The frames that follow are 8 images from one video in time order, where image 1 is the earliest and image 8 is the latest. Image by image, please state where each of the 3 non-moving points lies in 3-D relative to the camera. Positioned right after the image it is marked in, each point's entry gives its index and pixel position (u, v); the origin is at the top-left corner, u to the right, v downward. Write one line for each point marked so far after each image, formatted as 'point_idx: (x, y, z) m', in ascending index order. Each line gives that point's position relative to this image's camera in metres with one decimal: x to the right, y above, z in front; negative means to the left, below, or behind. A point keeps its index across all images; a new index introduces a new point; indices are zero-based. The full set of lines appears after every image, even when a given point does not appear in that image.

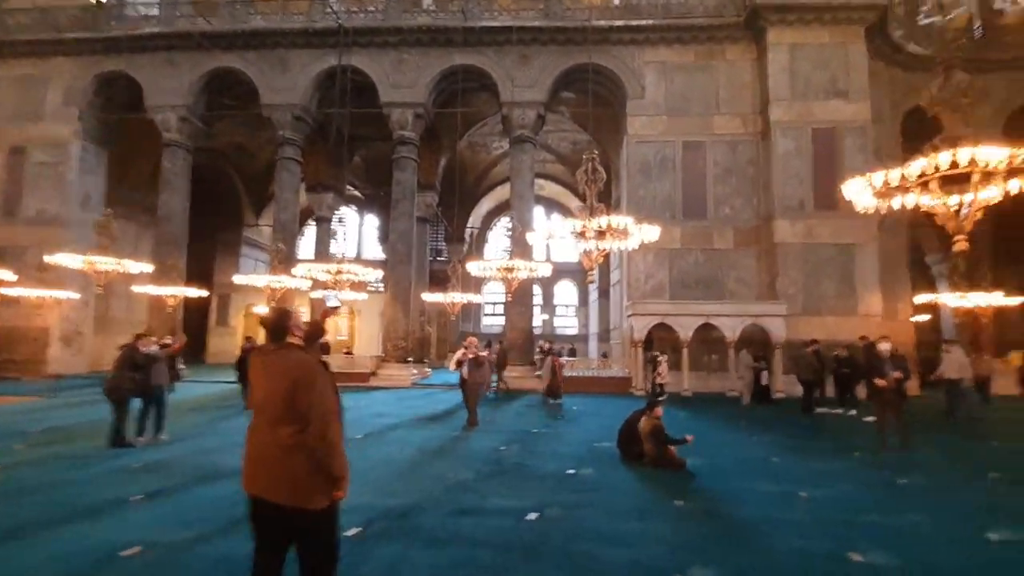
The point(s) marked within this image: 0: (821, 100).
0: (+7.7, +4.7, +12.9) m
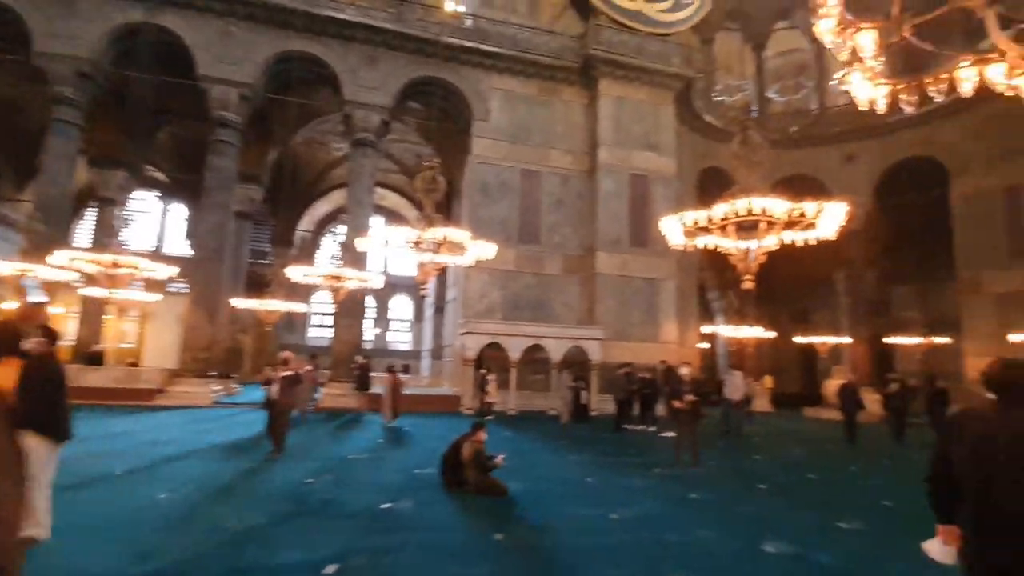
0: (+3.6, +3.9, +14.6) m
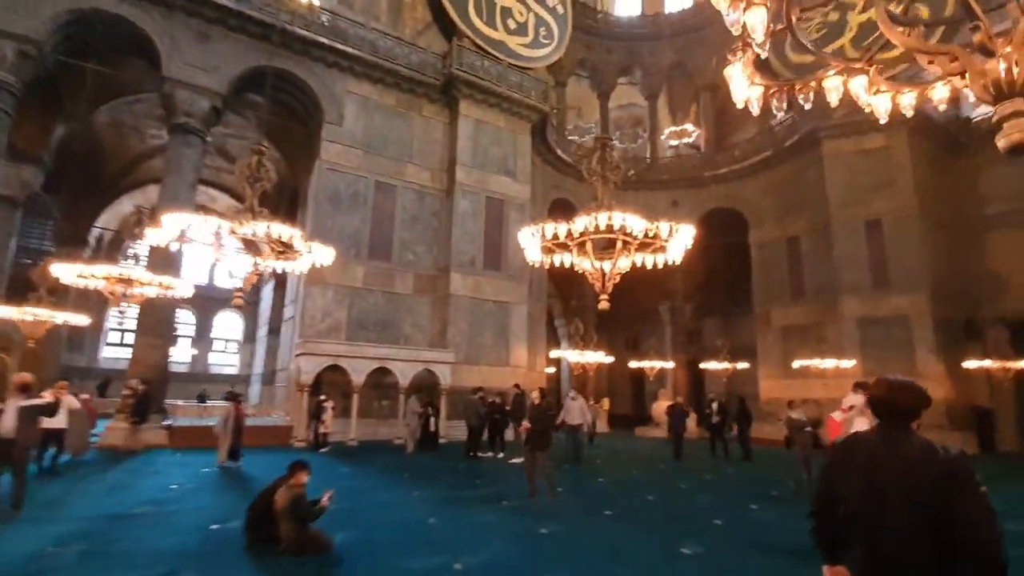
0: (-0.5, +3.3, +14.7) m
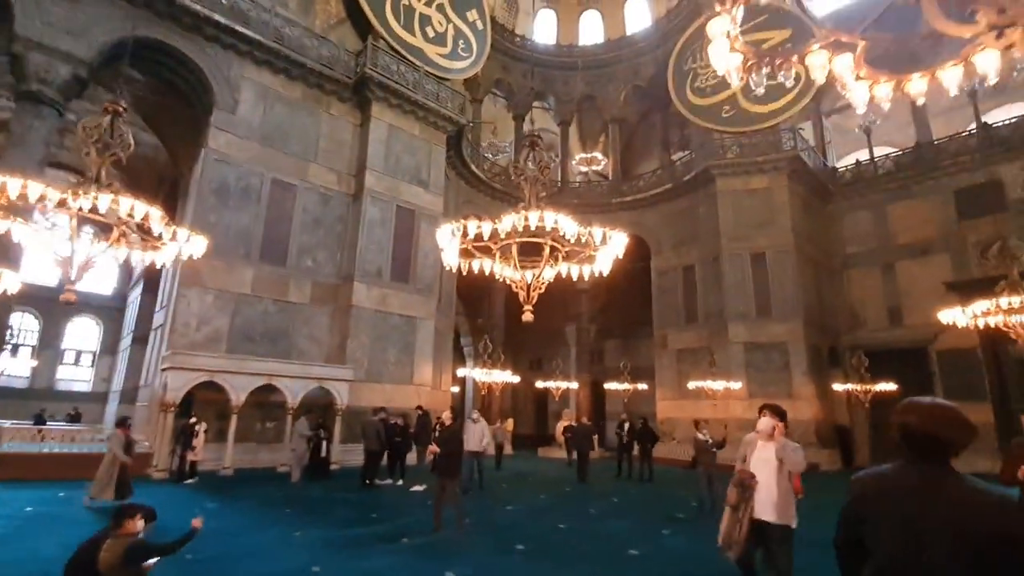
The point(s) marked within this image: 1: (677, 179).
0: (-2.9, +2.9, +14.0) m
1: (+6.2, +4.1, +19.3) m
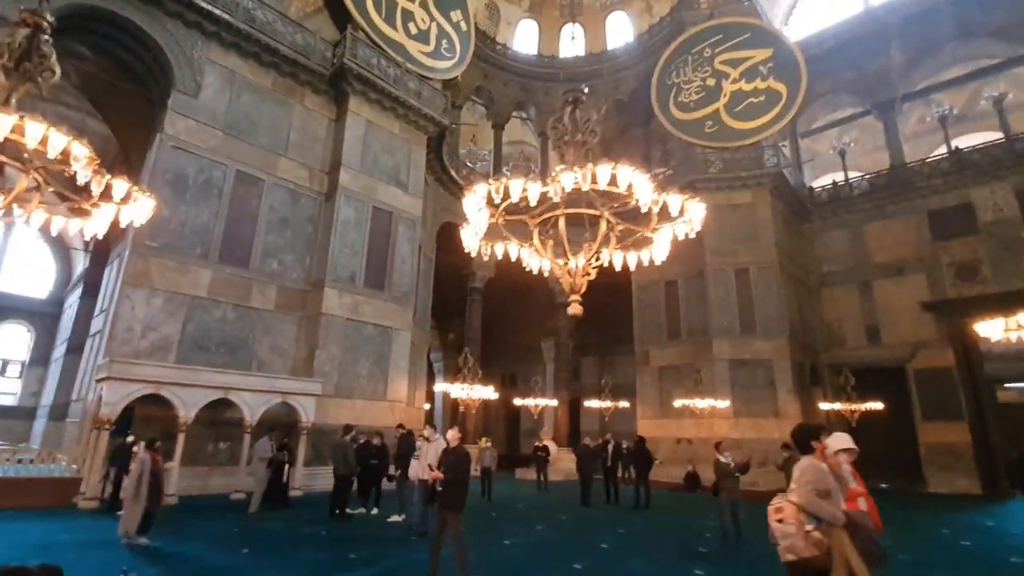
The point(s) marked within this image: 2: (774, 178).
0: (-3.3, +2.7, +13.1) m
1: (+5.5, +3.6, +19.0) m
2: (+8.8, +3.7, +17.2) m
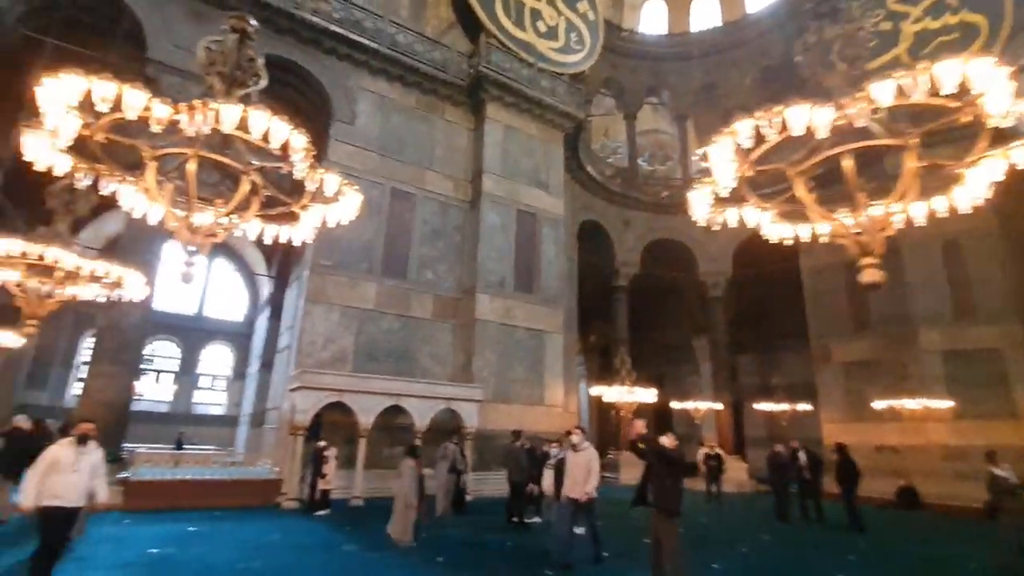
0: (+0.3, +2.6, +12.9) m
1: (+10.2, +4.1, +16.6) m
2: (+12.9, +4.4, +14.0) m
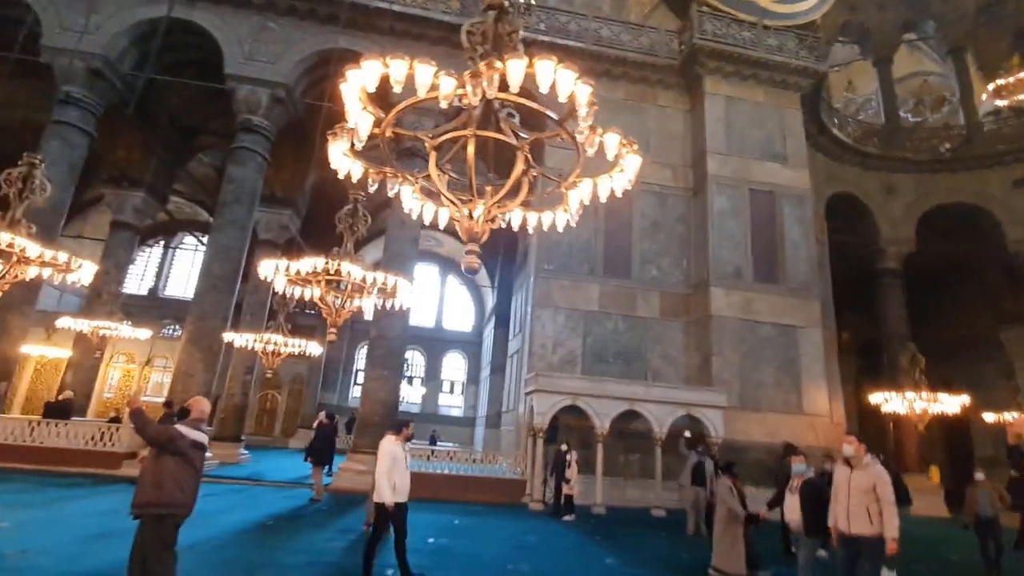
0: (+5.4, +2.8, +11.3) m
1: (+15.8, +5.0, +11.0) m
2: (+17.3, +5.5, +7.6) m
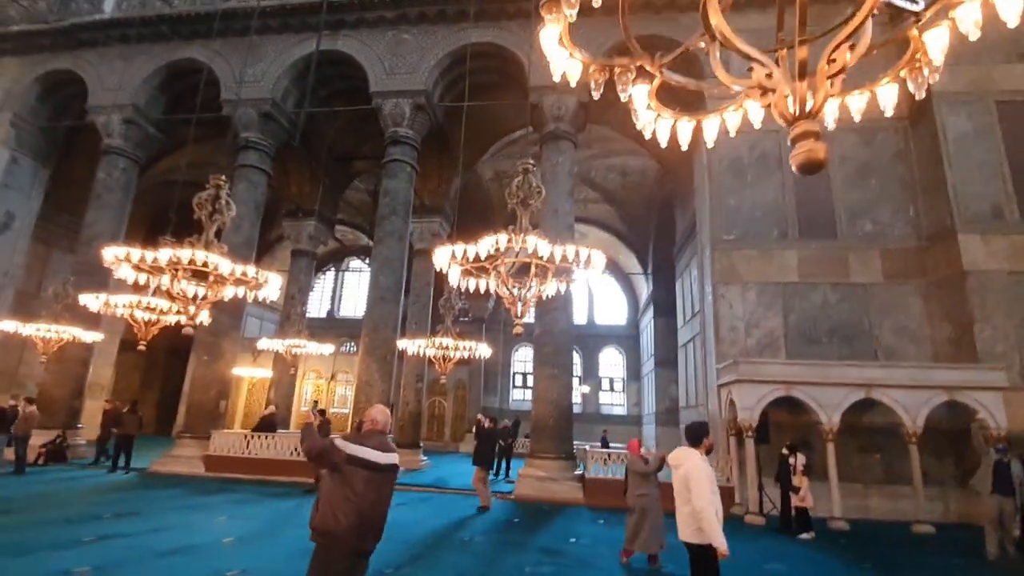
0: (+8.2, +3.8, +8.6) m
1: (+17.9, +7.0, +5.6) m
2: (+18.3, +7.6, +1.9) m
